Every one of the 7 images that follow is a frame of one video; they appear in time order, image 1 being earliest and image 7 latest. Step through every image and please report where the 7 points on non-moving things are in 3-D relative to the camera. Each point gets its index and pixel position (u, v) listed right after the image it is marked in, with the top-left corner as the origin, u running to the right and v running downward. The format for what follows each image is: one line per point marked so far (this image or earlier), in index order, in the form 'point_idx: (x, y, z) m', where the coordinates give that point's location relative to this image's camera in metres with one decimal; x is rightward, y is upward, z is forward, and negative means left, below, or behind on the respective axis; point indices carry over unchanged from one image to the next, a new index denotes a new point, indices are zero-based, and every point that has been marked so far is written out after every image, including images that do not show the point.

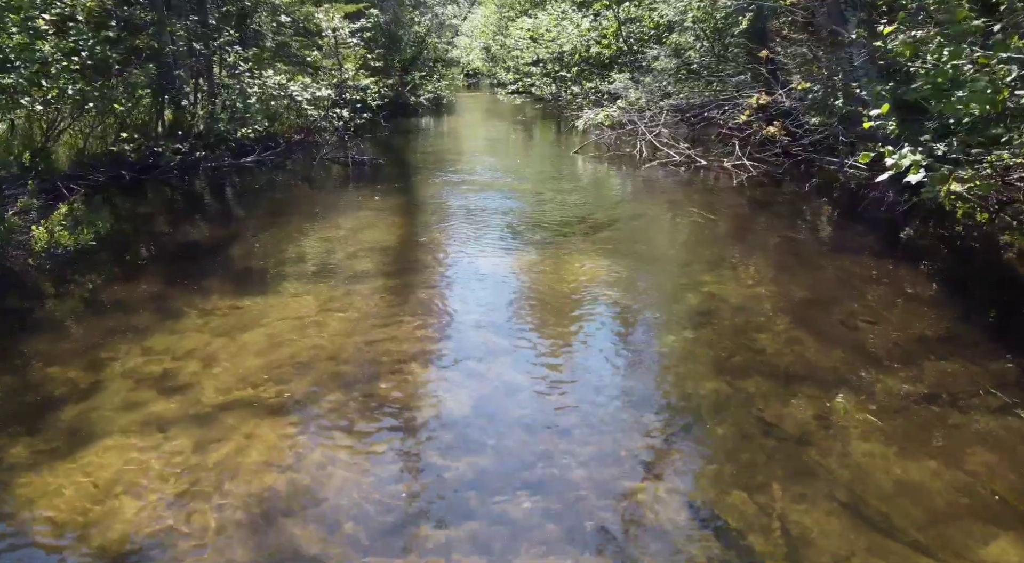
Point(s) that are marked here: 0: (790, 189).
0: (+5.7, +2.0, +14.7) m
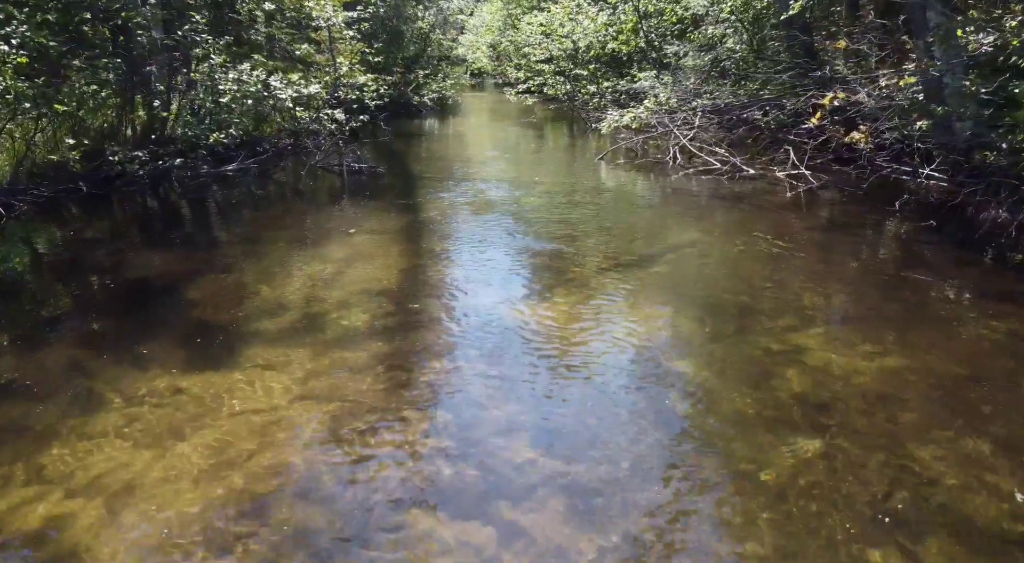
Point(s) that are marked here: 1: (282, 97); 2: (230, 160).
0: (+6.1, +1.4, +12.6) m
1: (-4.7, +3.7, +14.1) m
2: (-6.3, +2.7, +16.1) m
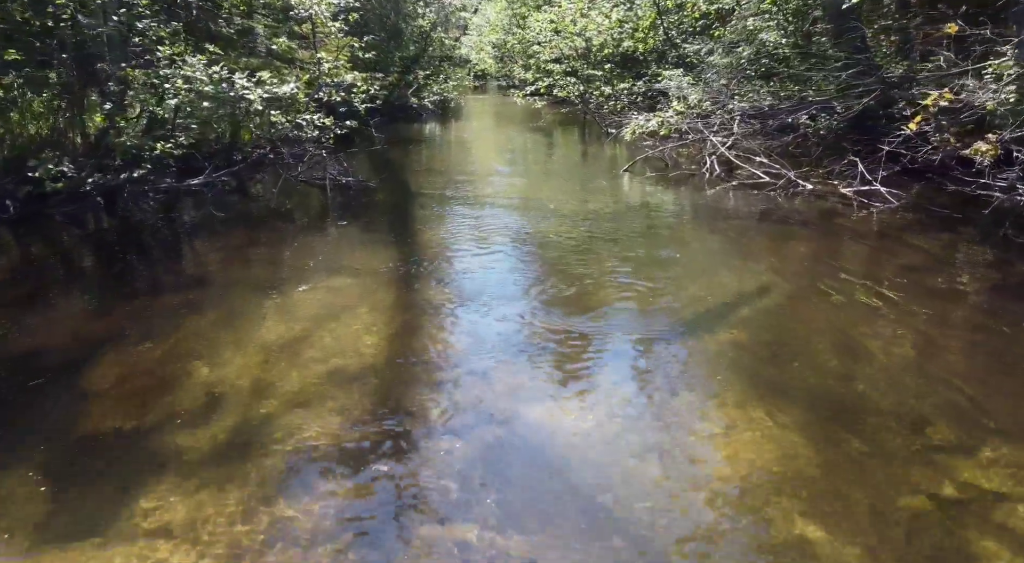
0: (+6.3, +0.8, +10.3) m
1: (-4.4, +3.0, +11.9) m
2: (-6.0, +2.1, +13.8) m
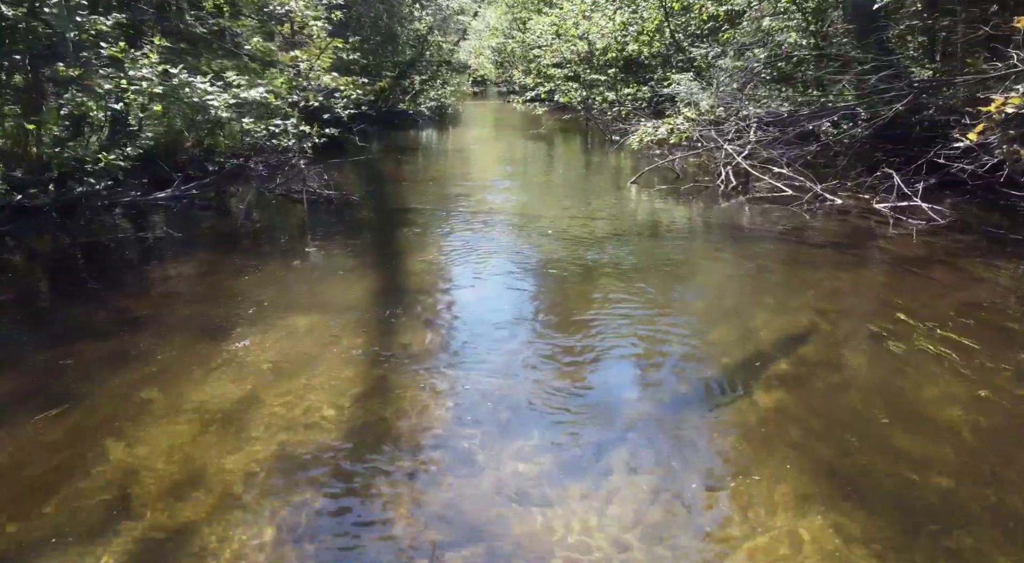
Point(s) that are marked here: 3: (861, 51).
0: (+6.3, +0.4, +9.1) m
1: (-4.4, +2.6, +10.7) m
2: (-6.1, +1.7, +12.6) m
3: (+6.9, +4.6, +14.3) m
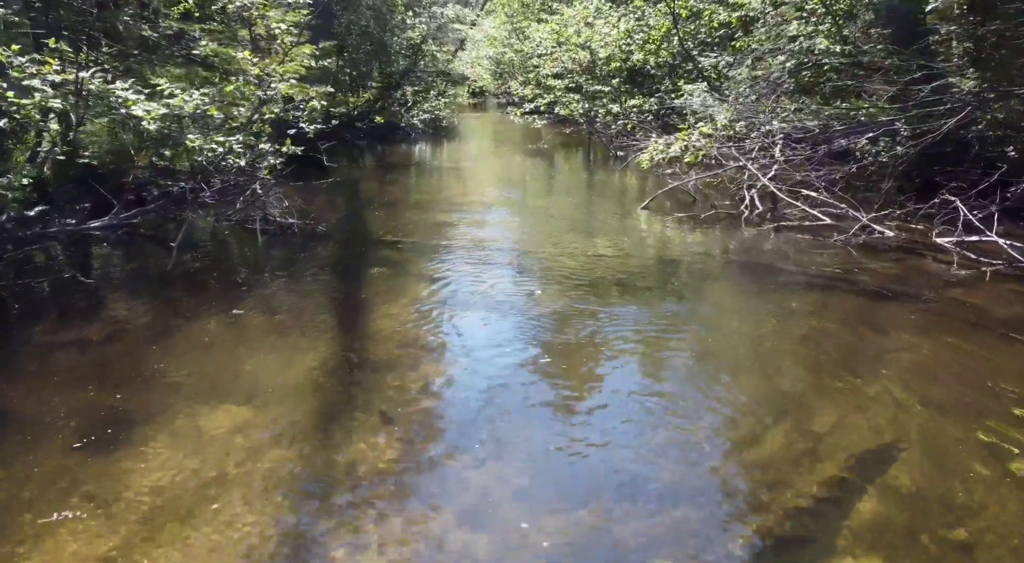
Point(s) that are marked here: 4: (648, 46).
0: (+6.2, -0.2, +7.3) m
1: (-4.5, +2.0, +8.9) m
2: (-6.2, +1.0, +10.9) m
3: (+6.9, +3.9, +12.6) m
4: (+3.8, +6.5, +19.7) m
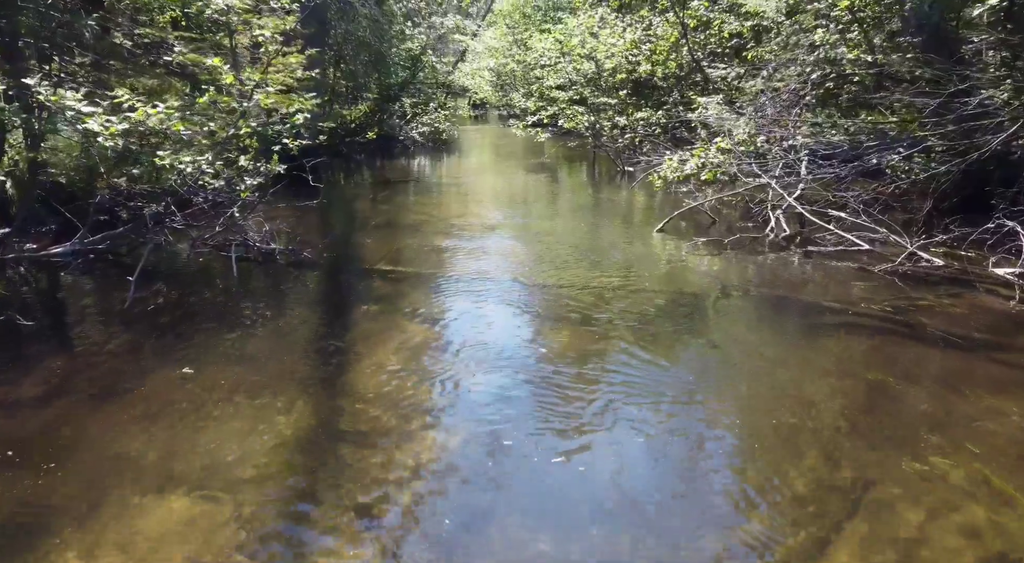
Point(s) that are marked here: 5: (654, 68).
0: (+6.3, -0.6, +6.3) m
1: (-4.5, +1.6, +7.9) m
2: (-6.1, +0.6, +9.8) m
3: (+6.9, +3.5, +11.6) m
4: (+3.9, +5.9, +18.7) m
5: (+3.9, +5.6, +18.9) m
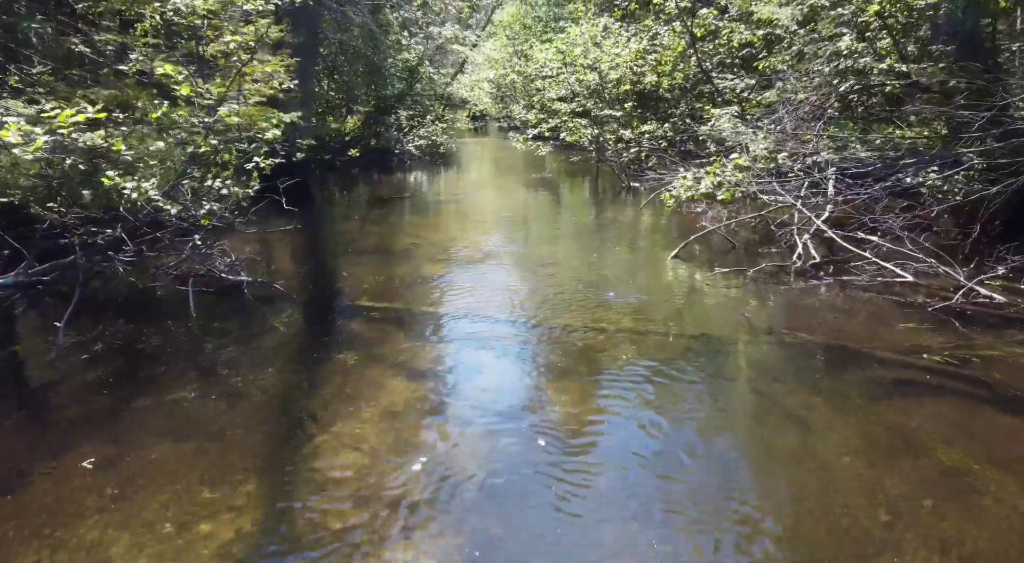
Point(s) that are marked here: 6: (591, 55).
0: (+6.3, -1.0, +5.1) m
1: (-4.5, +1.2, +6.8) m
2: (-6.1, +0.1, +8.7) m
3: (+6.9, +3.0, +10.5) m
4: (+3.9, +5.3, +17.6) m
5: (+3.9, +5.1, +17.8) m
6: (+2.2, +6.1, +19.5) m
